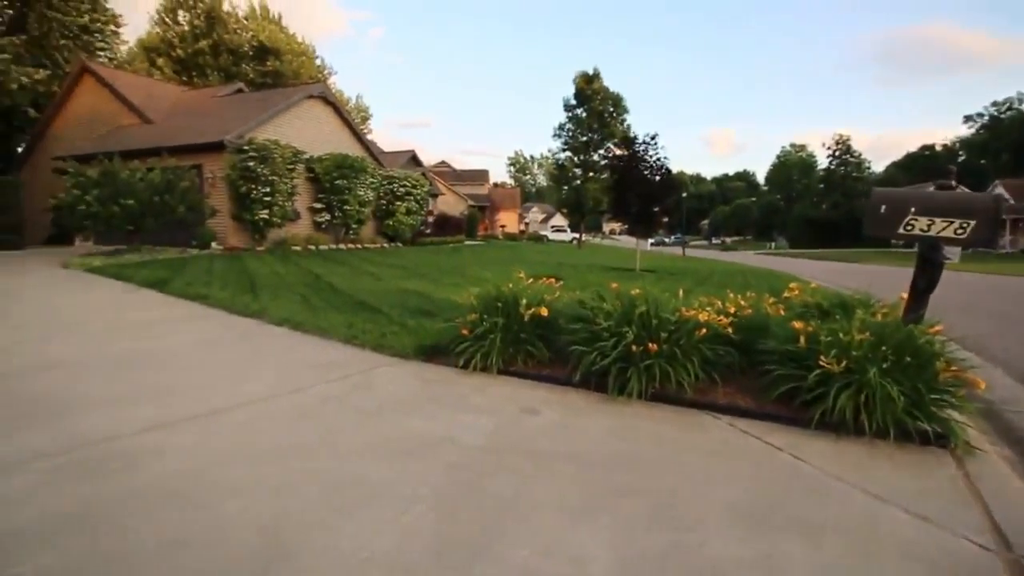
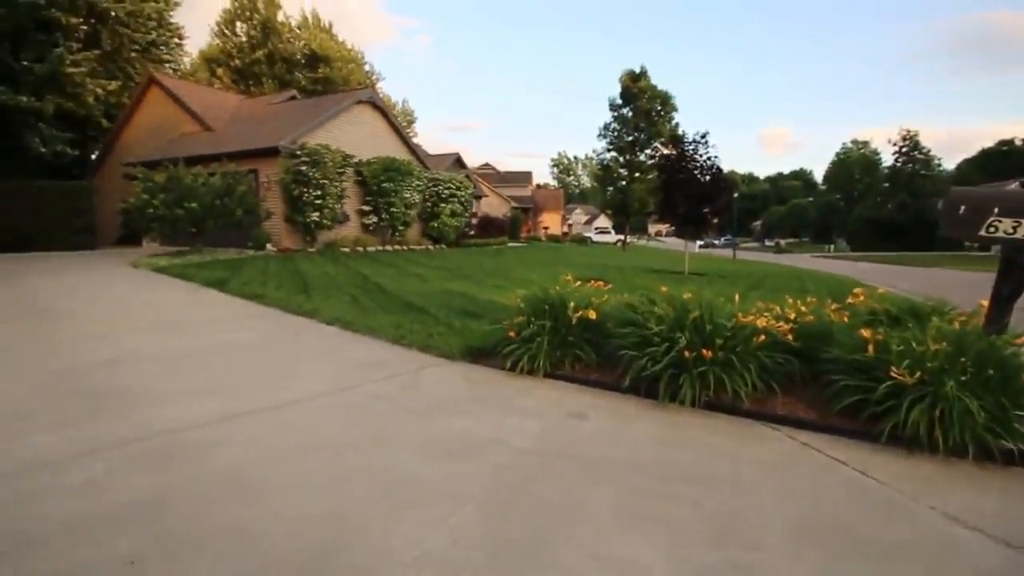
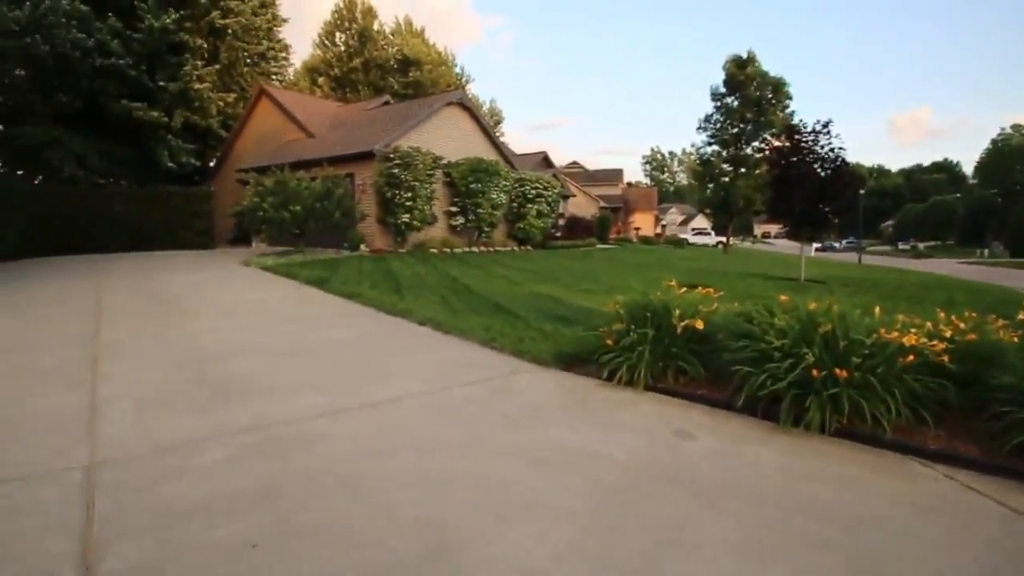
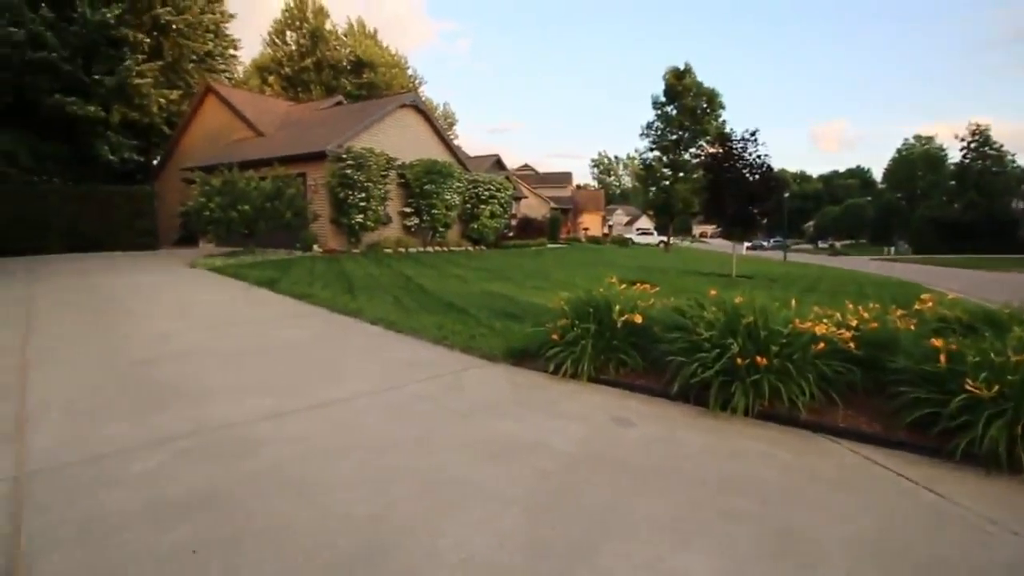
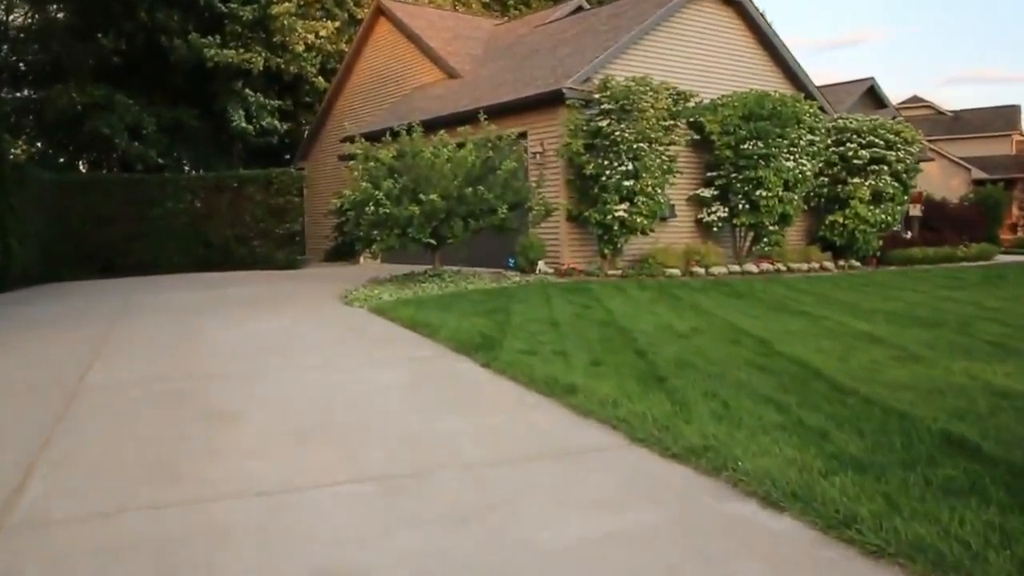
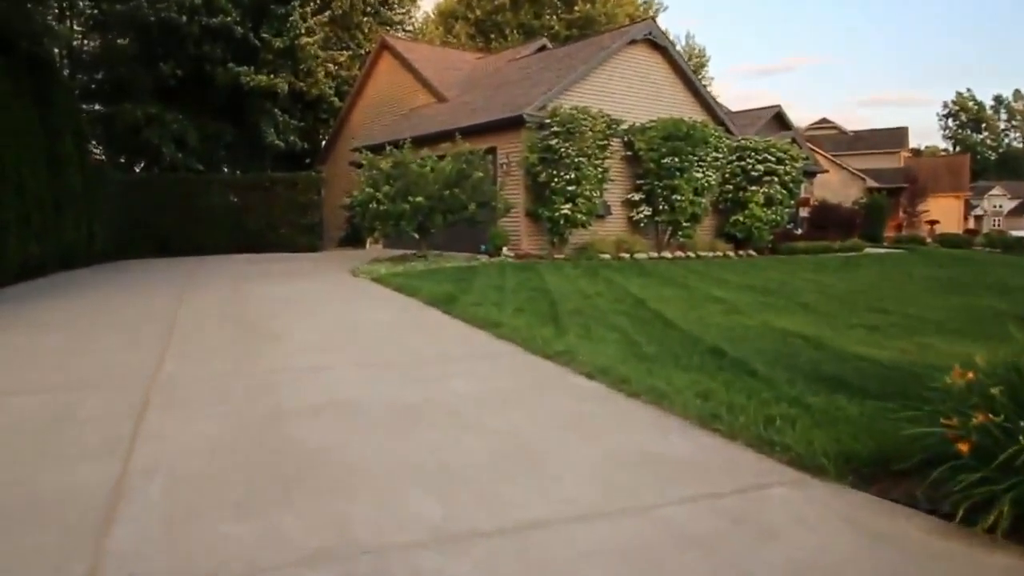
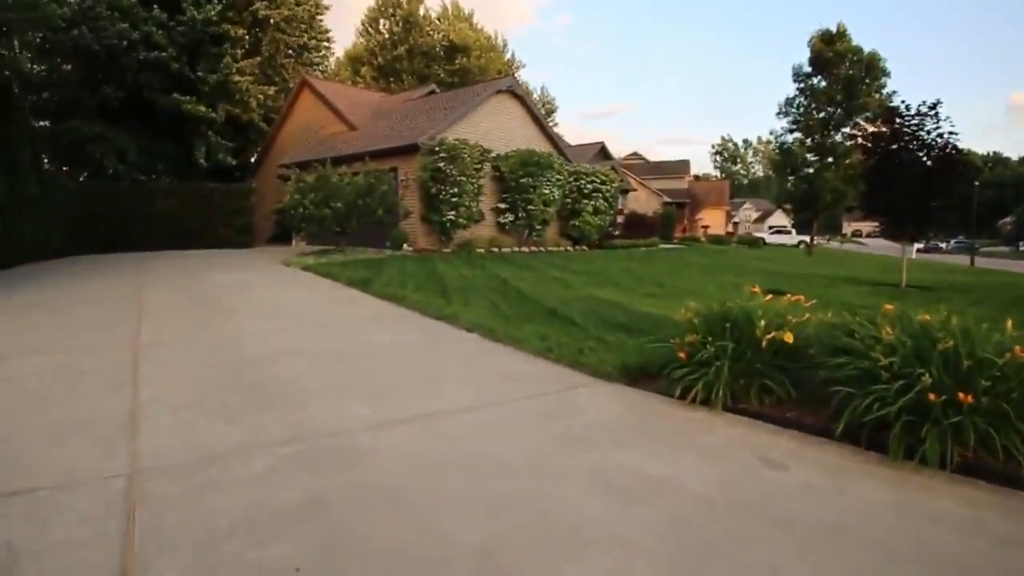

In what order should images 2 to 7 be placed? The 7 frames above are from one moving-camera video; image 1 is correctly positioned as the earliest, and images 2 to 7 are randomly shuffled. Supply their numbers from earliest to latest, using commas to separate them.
2, 4, 3, 7, 6, 5
